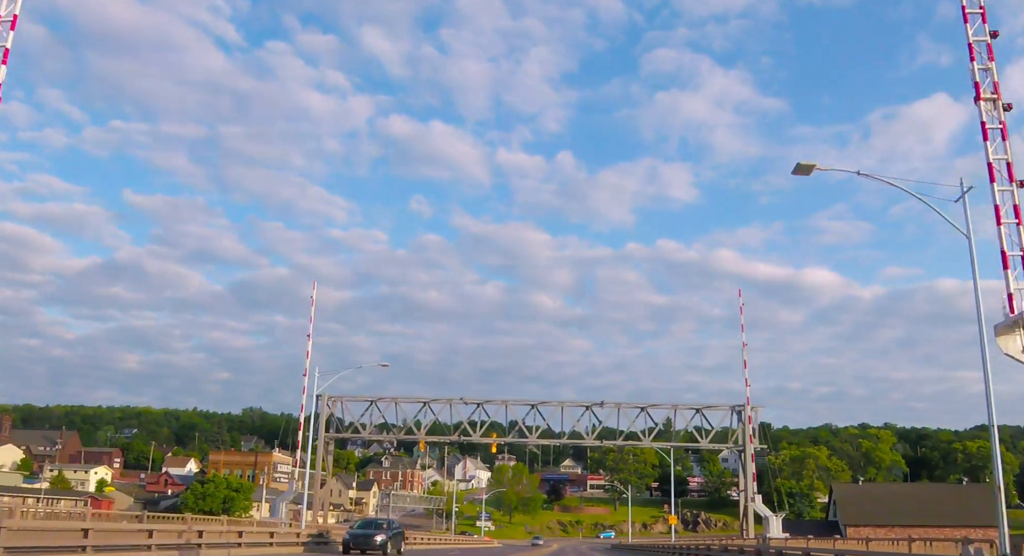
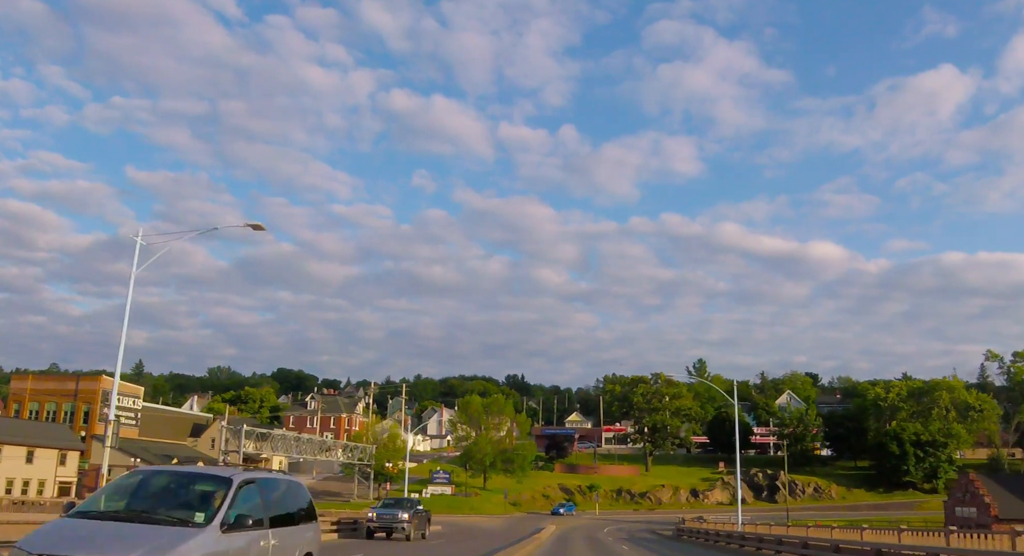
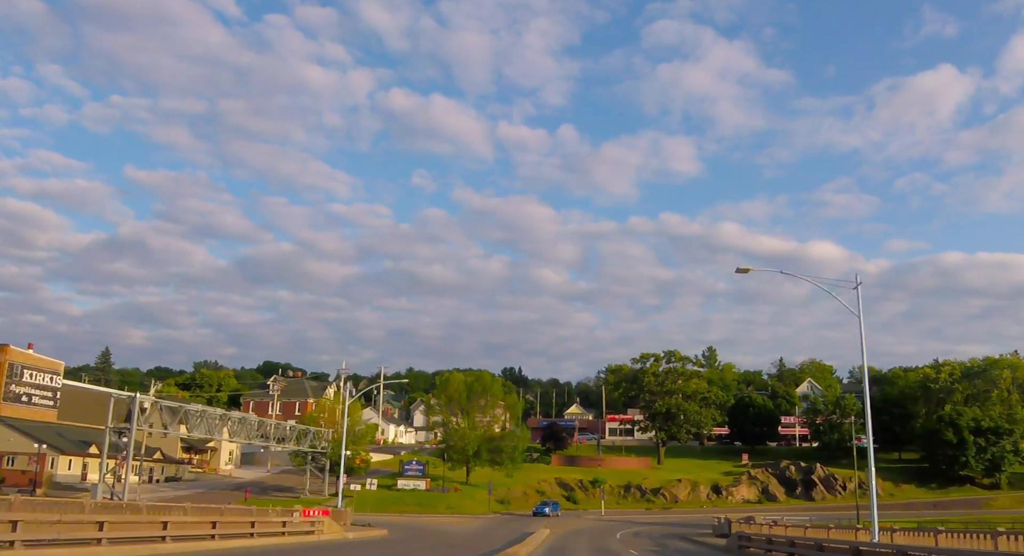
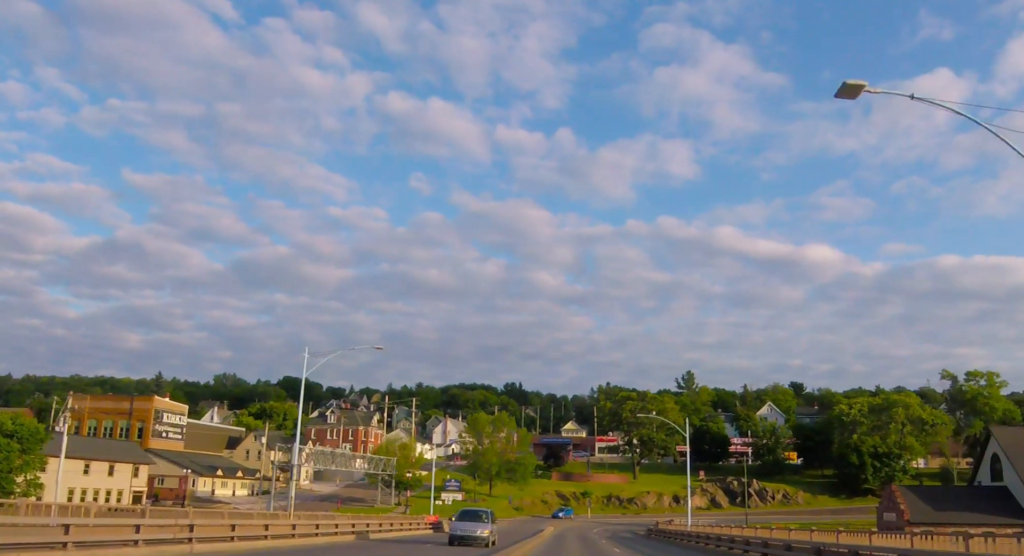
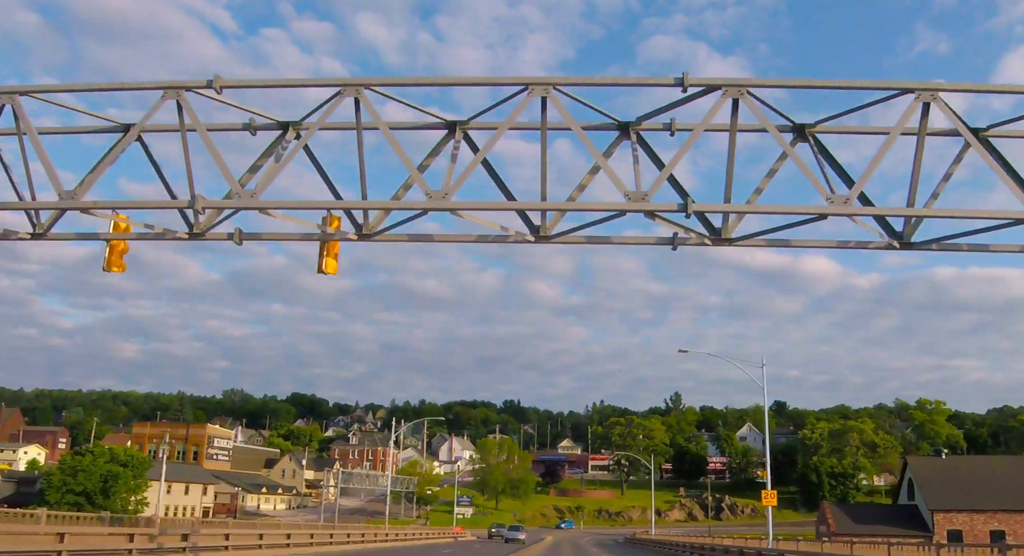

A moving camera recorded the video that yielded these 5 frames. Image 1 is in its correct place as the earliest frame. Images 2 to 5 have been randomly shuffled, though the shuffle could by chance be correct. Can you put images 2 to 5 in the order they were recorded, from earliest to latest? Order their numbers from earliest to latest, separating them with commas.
5, 4, 2, 3
